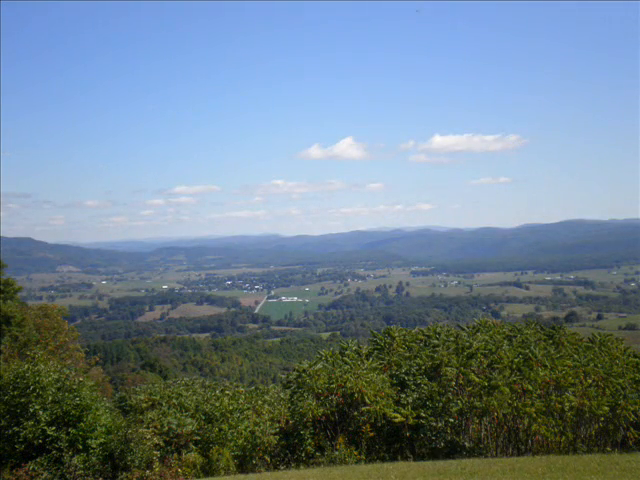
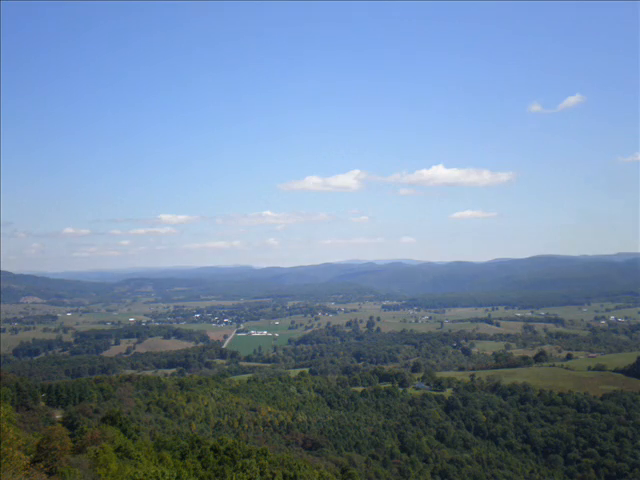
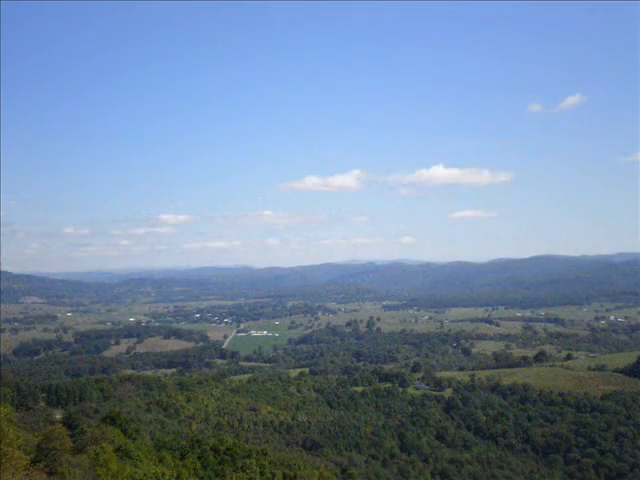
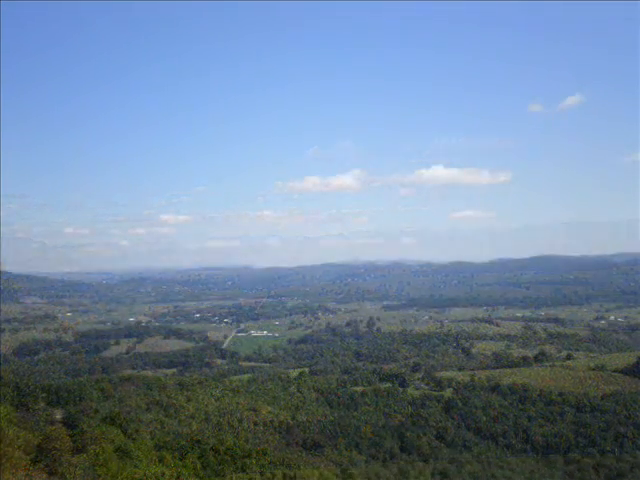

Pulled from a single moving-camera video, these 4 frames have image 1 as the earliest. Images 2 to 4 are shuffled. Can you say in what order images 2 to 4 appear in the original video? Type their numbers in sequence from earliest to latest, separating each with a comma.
4, 3, 2
